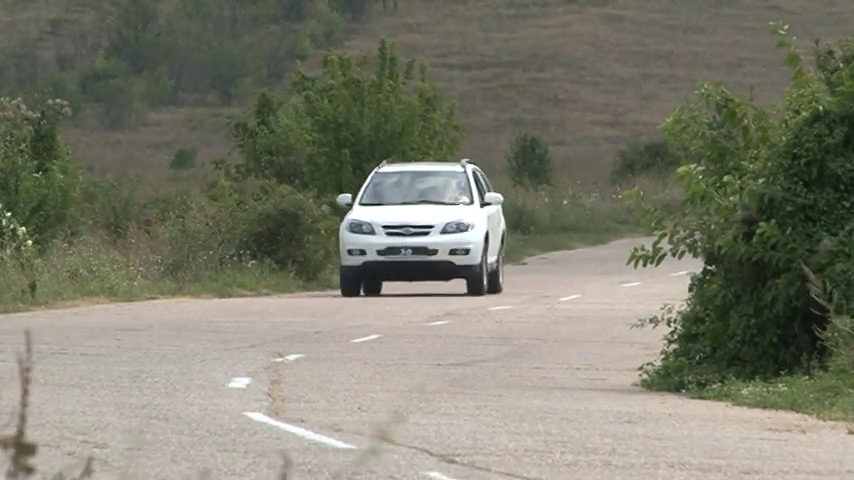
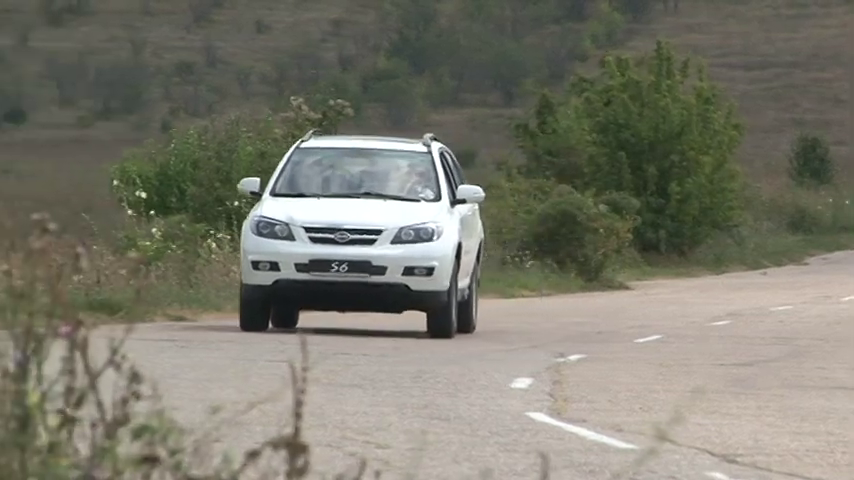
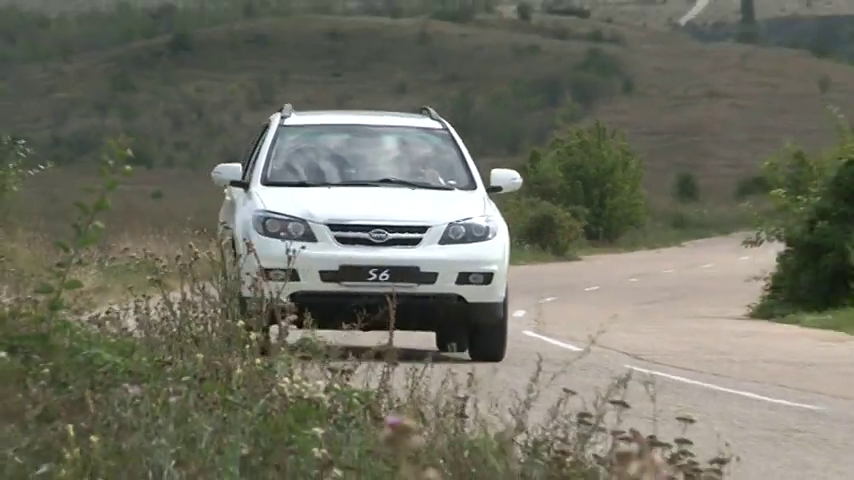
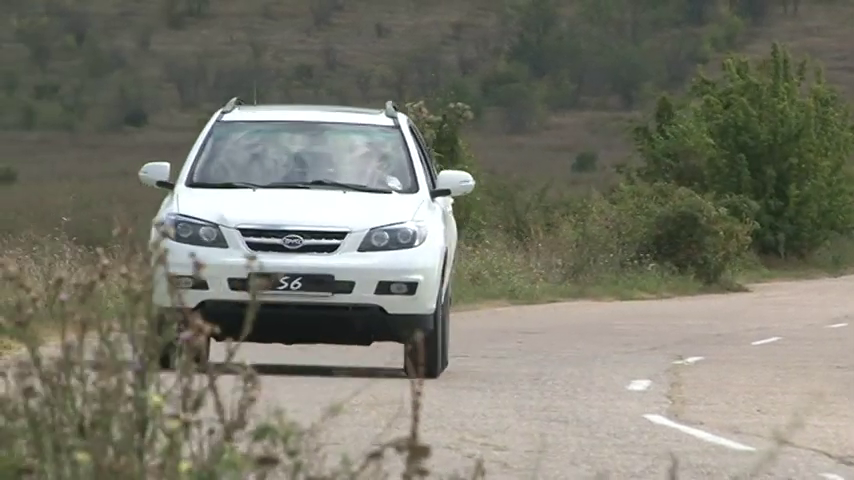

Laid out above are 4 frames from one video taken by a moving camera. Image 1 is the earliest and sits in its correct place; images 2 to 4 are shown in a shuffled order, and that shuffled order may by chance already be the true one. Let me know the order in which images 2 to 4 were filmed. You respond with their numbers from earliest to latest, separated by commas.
2, 4, 3
